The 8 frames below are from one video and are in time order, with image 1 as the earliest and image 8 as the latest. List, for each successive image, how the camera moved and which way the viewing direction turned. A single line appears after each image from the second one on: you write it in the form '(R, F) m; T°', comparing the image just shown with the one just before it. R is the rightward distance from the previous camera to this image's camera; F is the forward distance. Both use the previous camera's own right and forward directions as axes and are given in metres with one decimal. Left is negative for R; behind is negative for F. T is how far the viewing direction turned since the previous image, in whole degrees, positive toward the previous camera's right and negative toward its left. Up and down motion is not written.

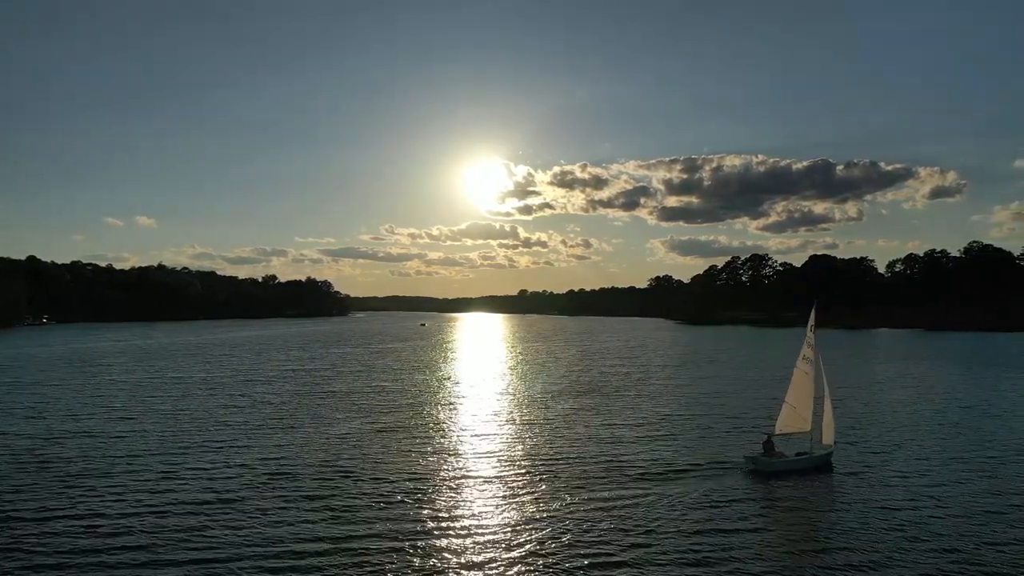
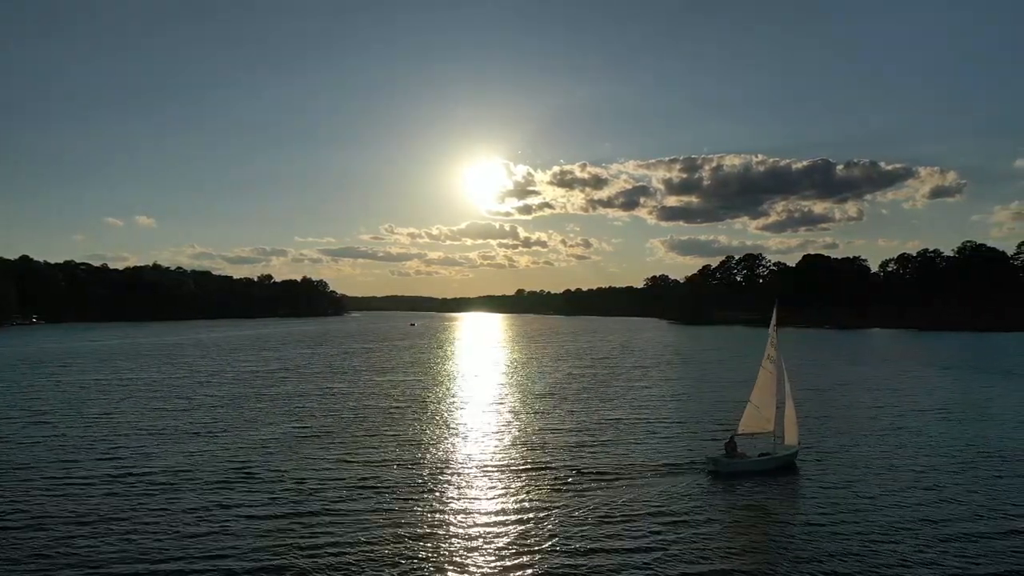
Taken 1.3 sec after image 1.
(+2.5, +0.9) m; 0°
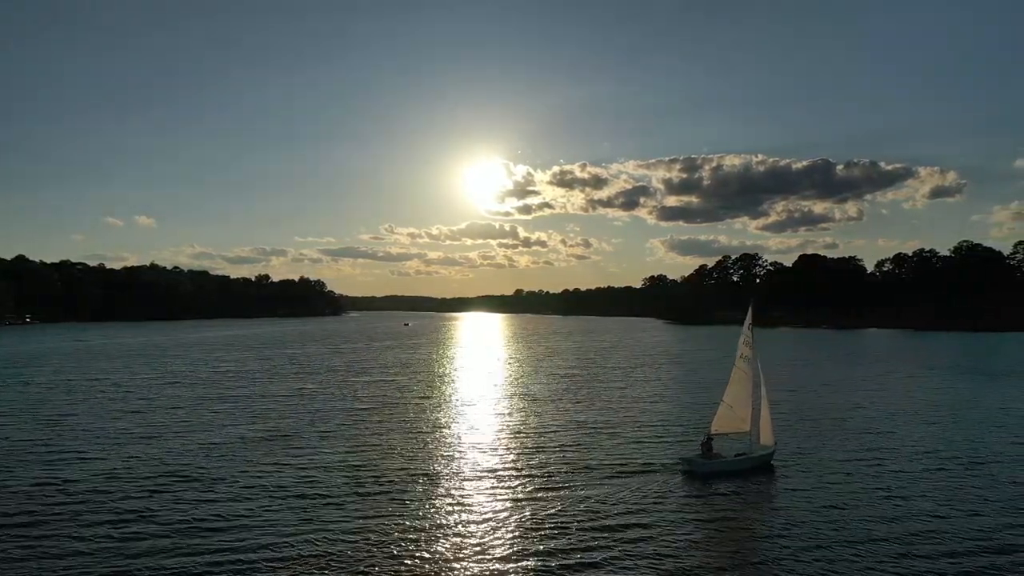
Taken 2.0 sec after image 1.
(+1.6, +0.5) m; 0°
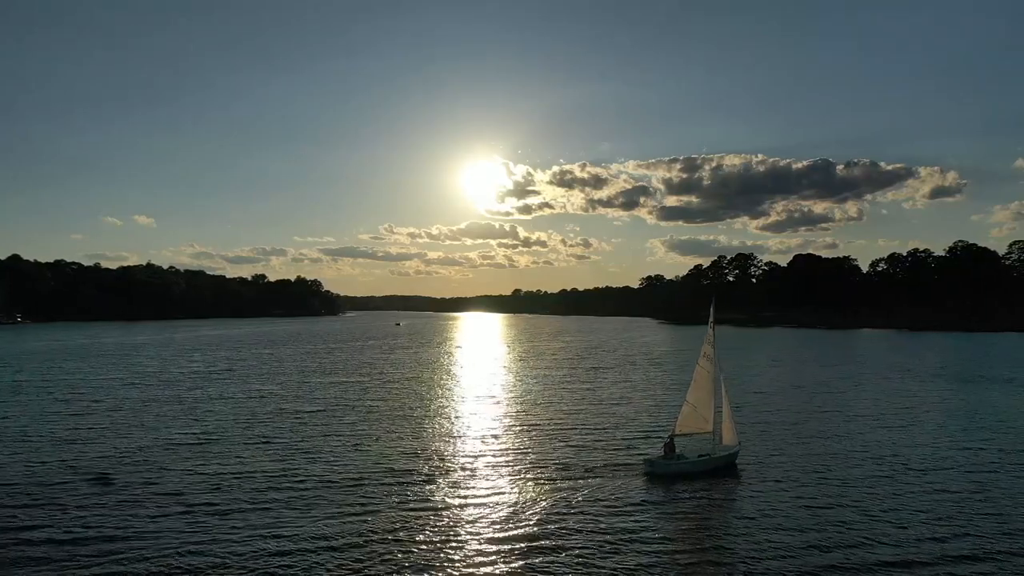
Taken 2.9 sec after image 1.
(+2.2, +0.6) m; 0°
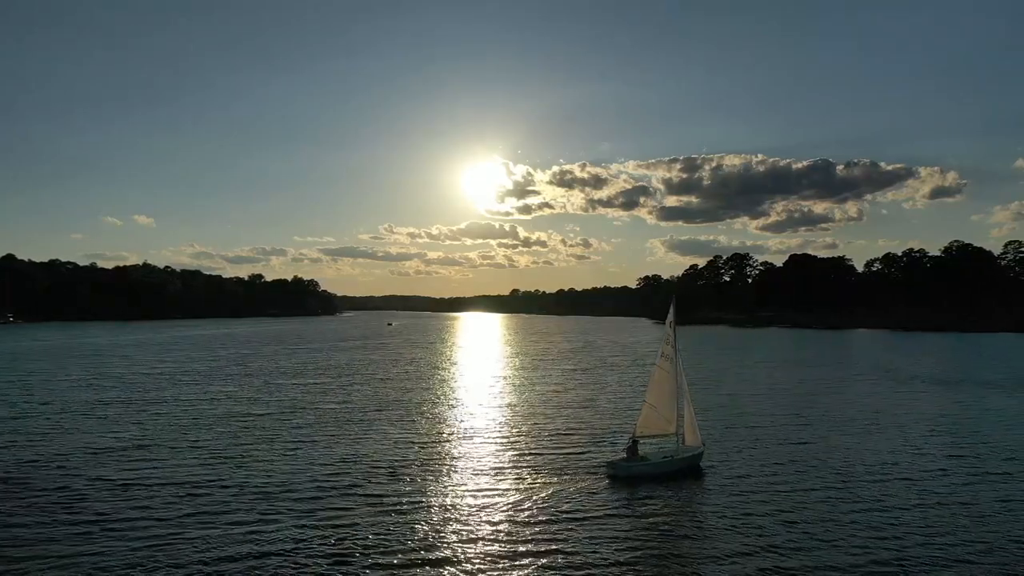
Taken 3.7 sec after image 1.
(+2.0, +0.7) m; 0°
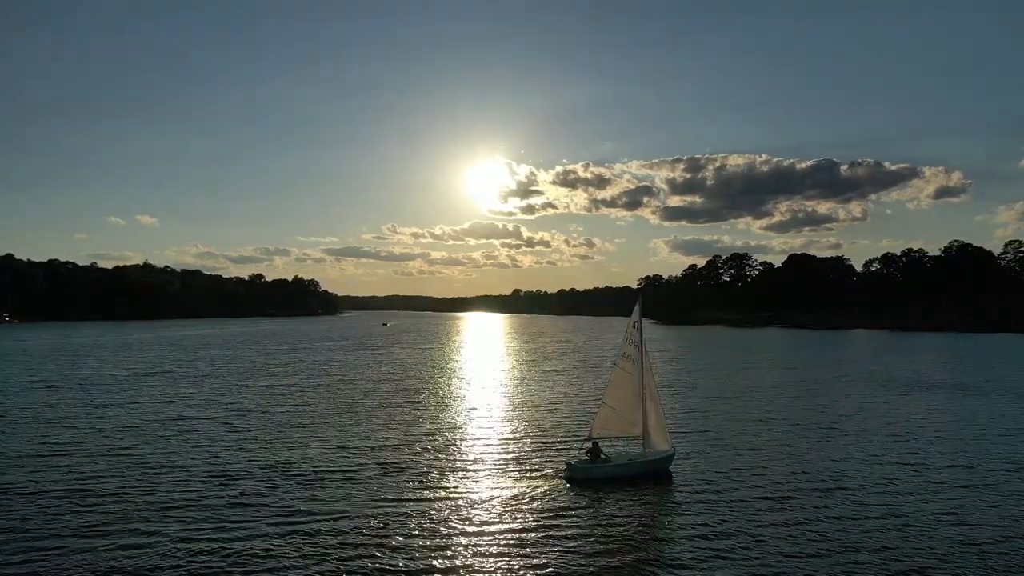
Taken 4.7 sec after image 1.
(+2.1, +0.6) m; 0°
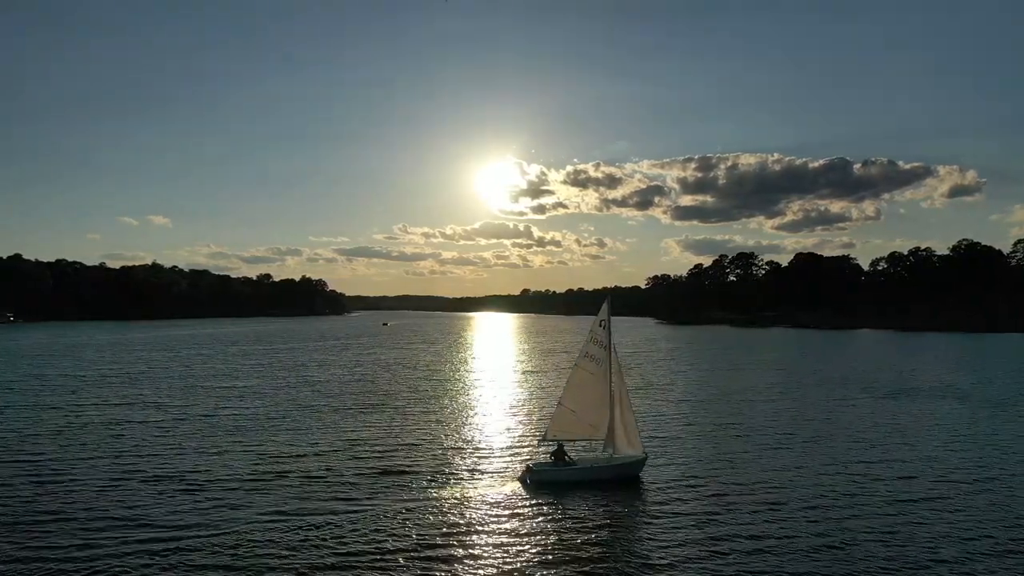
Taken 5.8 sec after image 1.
(+2.5, +1.1) m; -1°
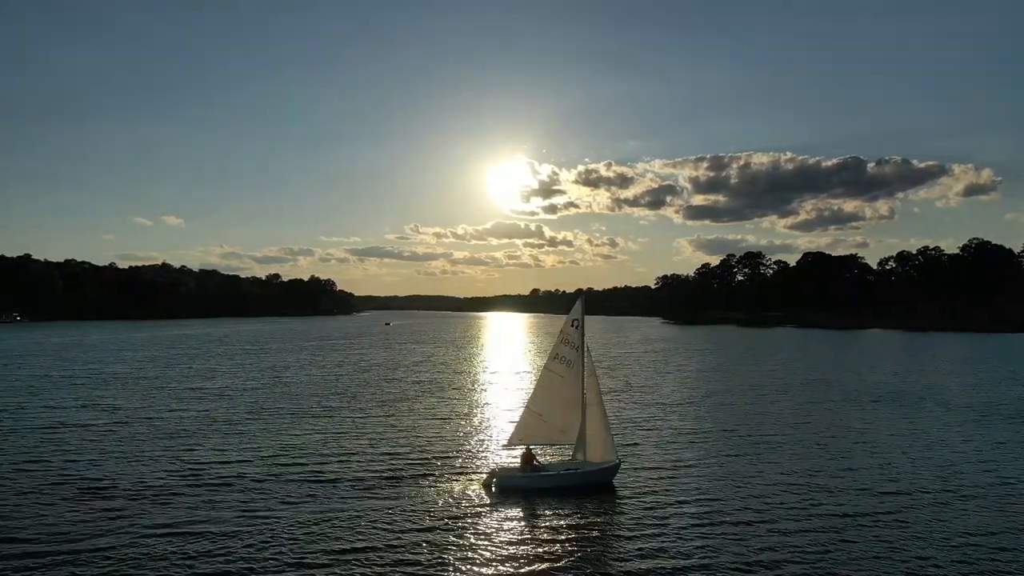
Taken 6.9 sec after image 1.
(+2.2, +0.9) m; -1°
